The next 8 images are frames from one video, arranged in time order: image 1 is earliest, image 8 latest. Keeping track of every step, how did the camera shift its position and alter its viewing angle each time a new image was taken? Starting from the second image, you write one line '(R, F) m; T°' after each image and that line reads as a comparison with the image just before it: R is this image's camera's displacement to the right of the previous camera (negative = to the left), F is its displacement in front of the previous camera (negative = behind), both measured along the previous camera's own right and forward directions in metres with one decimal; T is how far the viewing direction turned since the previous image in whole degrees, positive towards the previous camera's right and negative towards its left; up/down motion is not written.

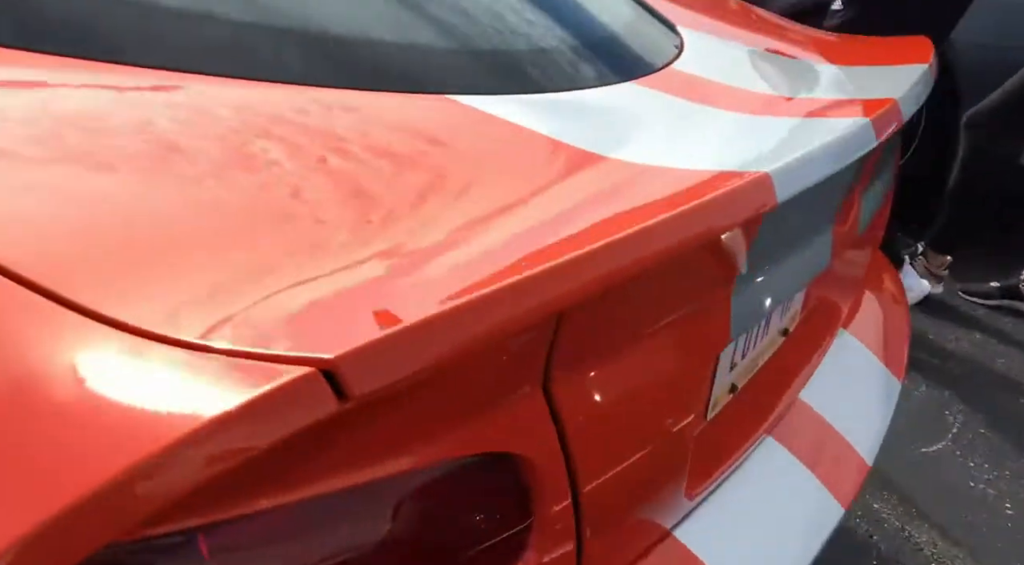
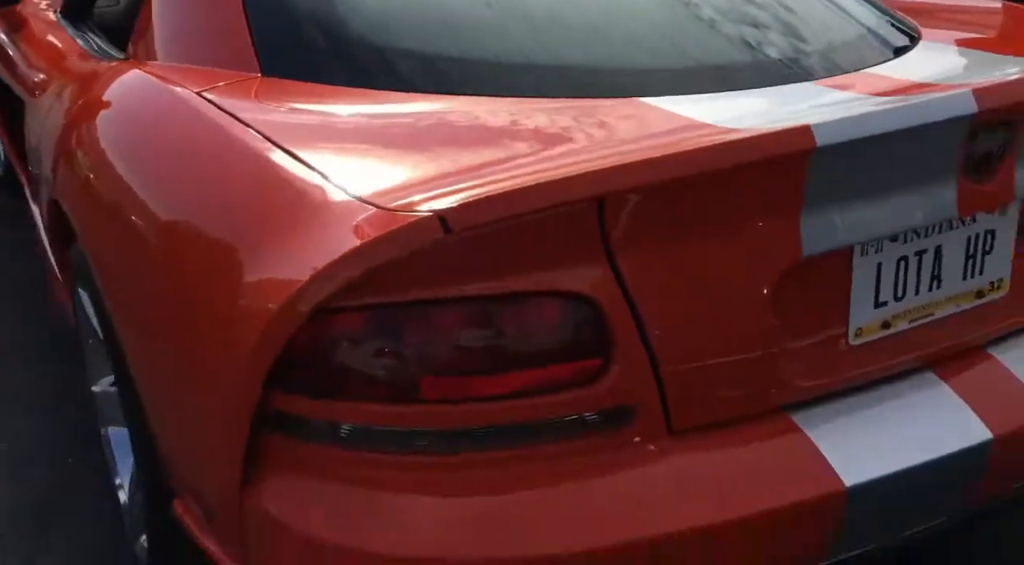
(+0.5, -0.5) m; -29°
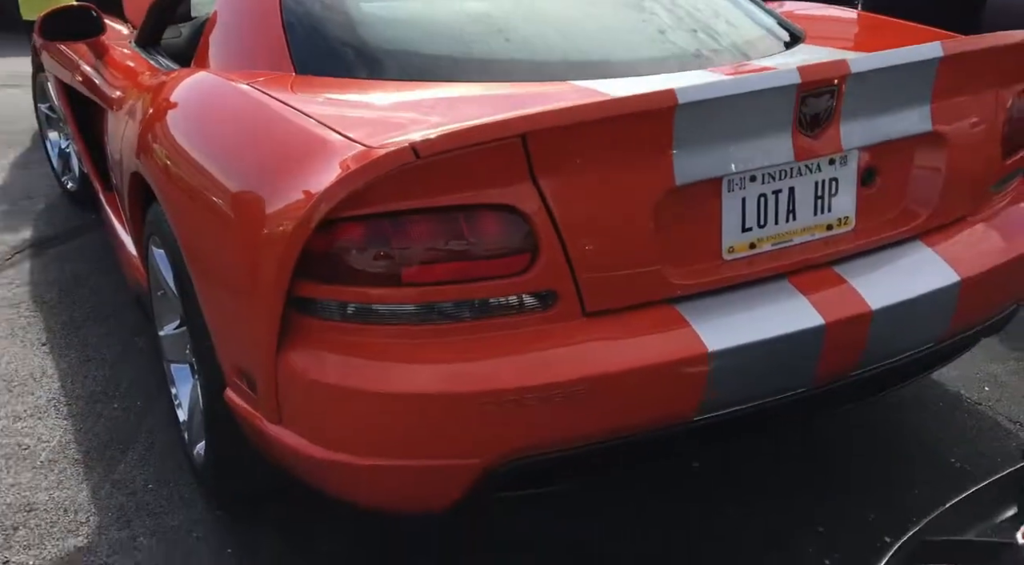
(+0.1, -0.5) m; -2°
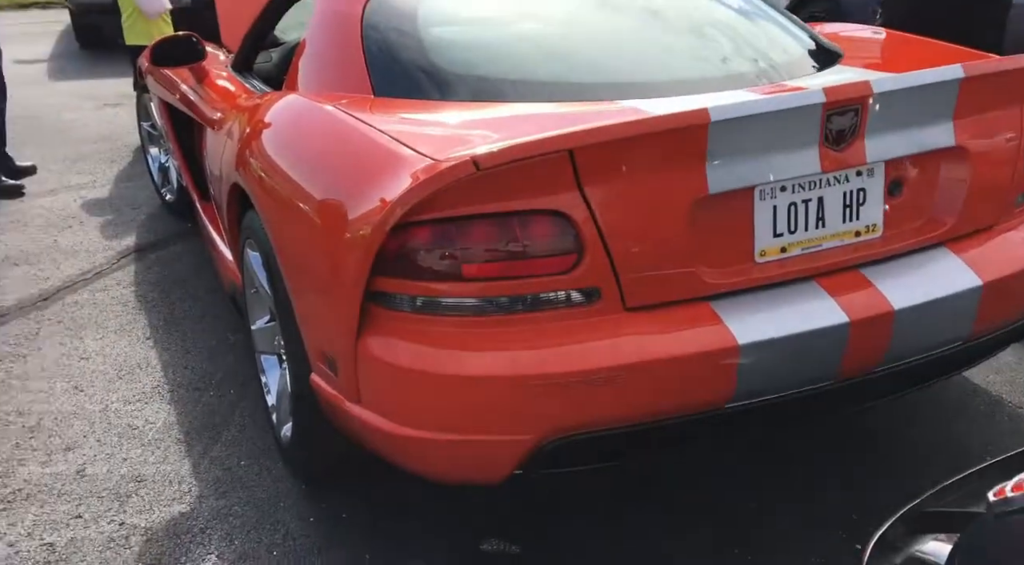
(+0.1, -0.2) m; -4°
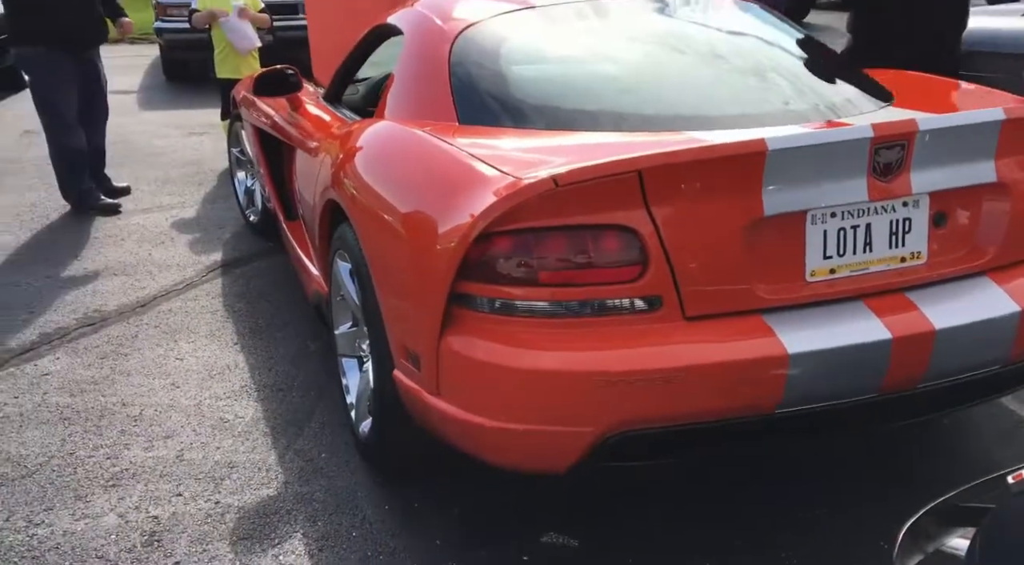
(0.0, -0.2) m; -3°
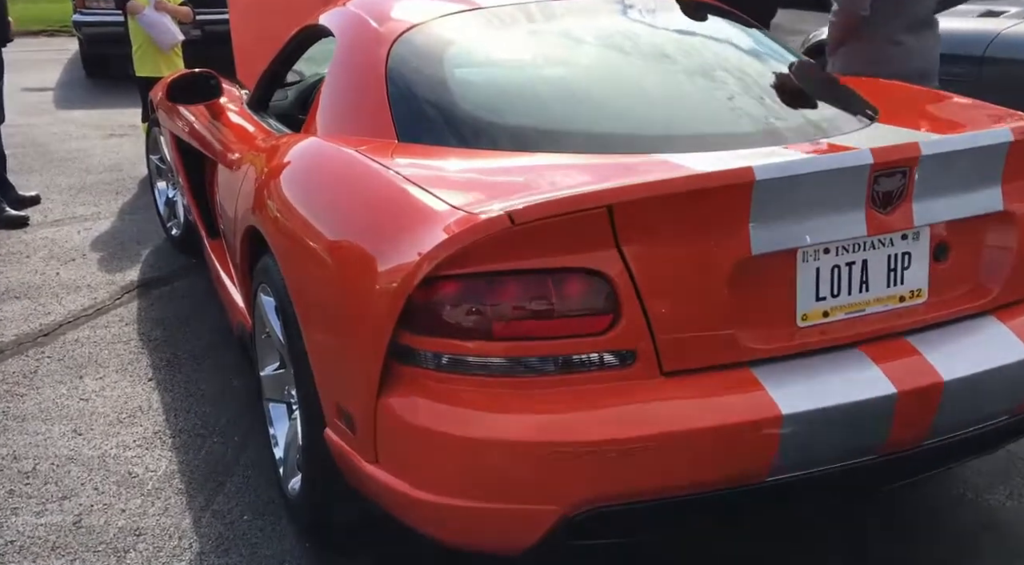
(0.0, +0.3) m; +3°
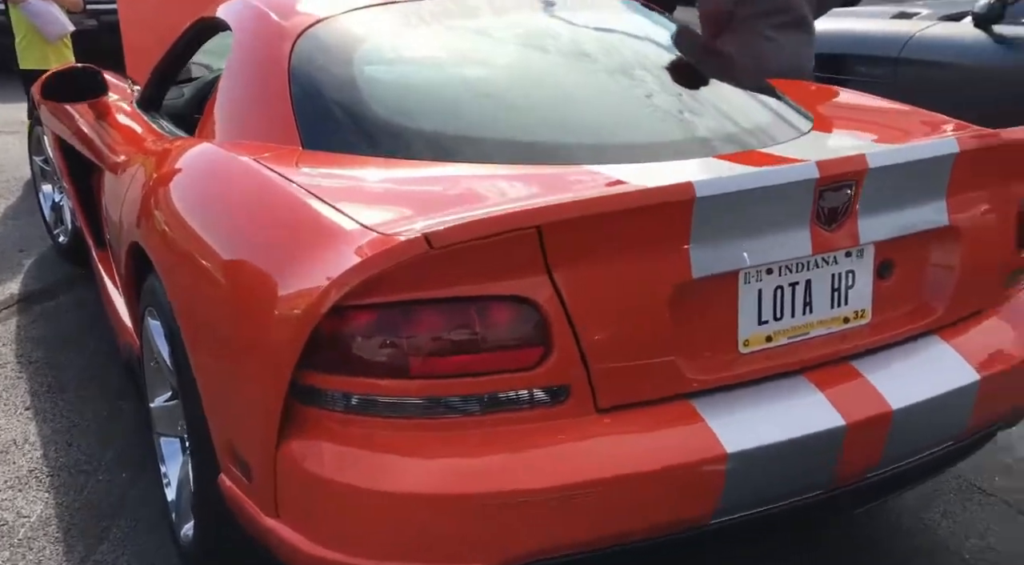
(0.0, +0.2) m; +5°
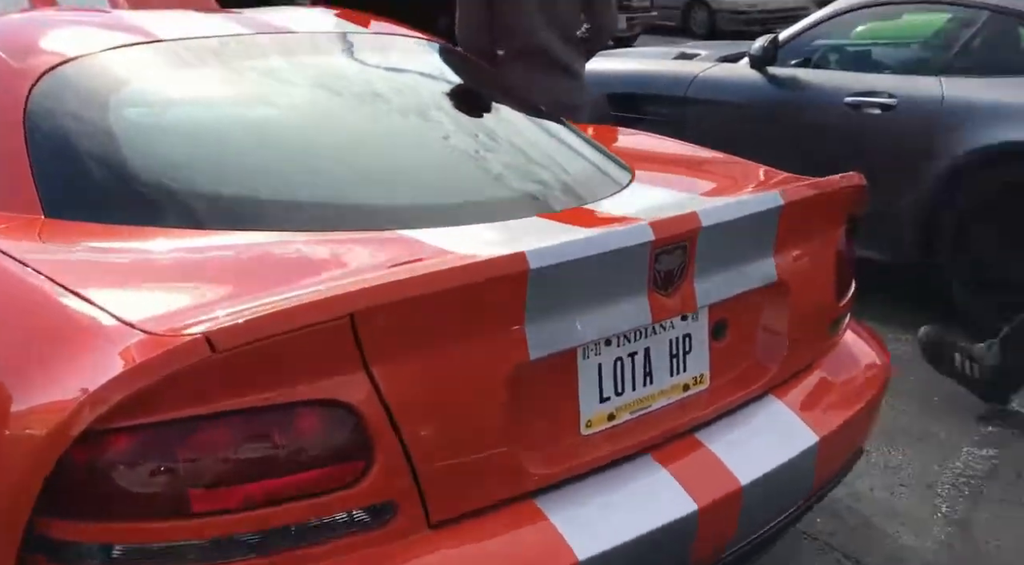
(0.0, +0.3) m; +12°
